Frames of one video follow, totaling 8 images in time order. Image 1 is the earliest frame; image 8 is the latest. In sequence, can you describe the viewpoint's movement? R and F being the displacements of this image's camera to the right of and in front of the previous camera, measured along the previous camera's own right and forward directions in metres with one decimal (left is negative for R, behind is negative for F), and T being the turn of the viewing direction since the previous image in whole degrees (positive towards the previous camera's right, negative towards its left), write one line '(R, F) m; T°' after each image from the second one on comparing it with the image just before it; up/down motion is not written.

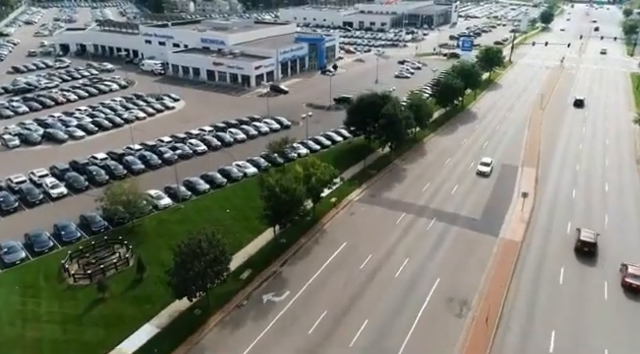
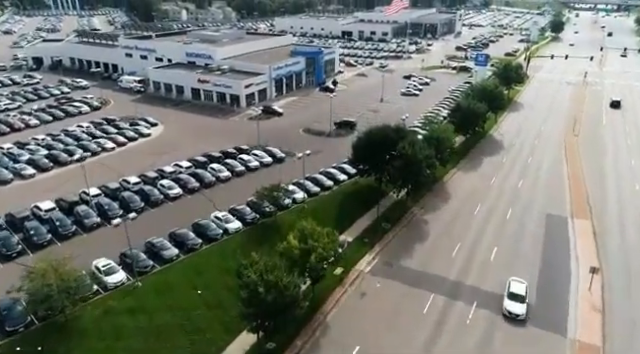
(-0.2, +8.6) m; 0°
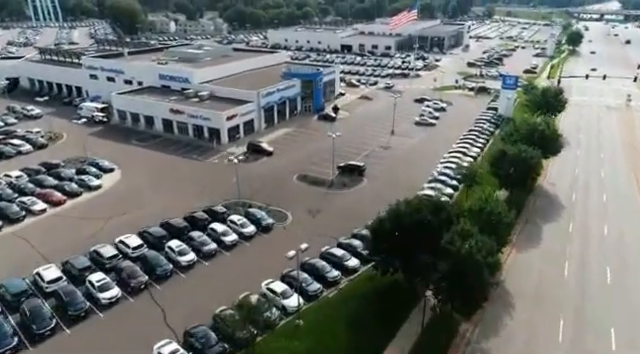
(-0.3, +12.2) m; 0°
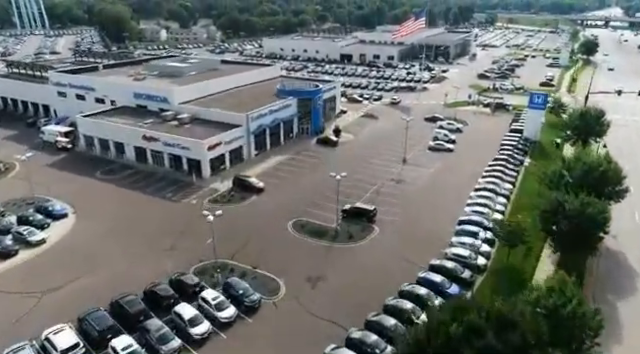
(-0.2, +8.5) m; 0°
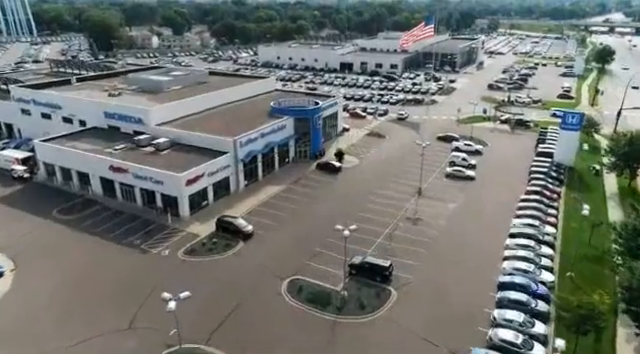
(-0.2, +7.5) m; 0°
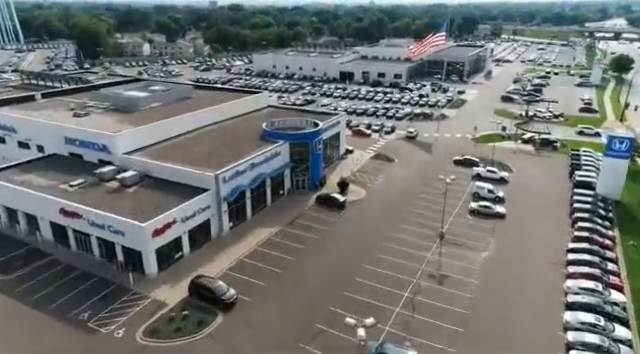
(-0.2, +7.6) m; 0°
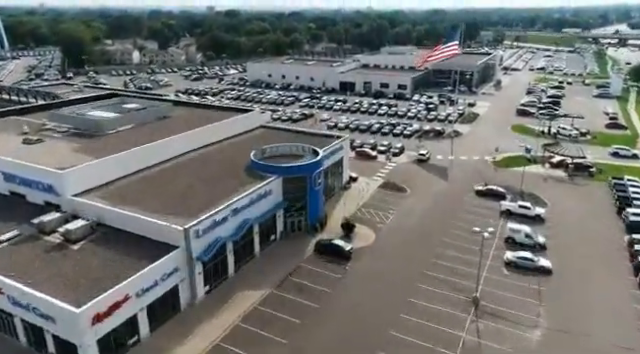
(-0.2, +7.8) m; 0°
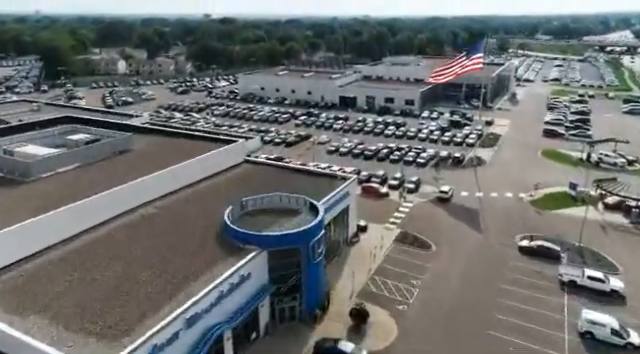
(-0.2, +10.2) m; 0°
